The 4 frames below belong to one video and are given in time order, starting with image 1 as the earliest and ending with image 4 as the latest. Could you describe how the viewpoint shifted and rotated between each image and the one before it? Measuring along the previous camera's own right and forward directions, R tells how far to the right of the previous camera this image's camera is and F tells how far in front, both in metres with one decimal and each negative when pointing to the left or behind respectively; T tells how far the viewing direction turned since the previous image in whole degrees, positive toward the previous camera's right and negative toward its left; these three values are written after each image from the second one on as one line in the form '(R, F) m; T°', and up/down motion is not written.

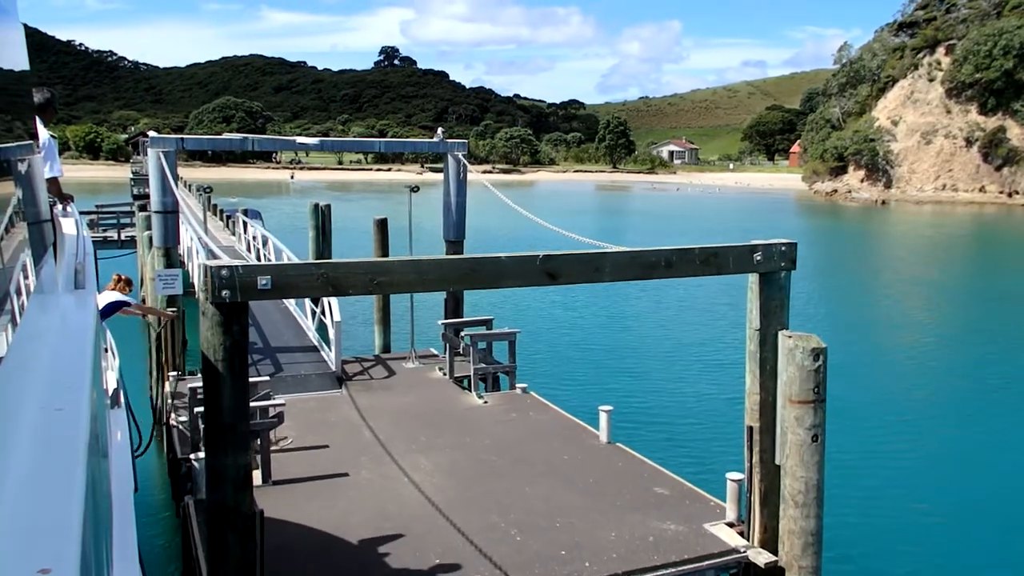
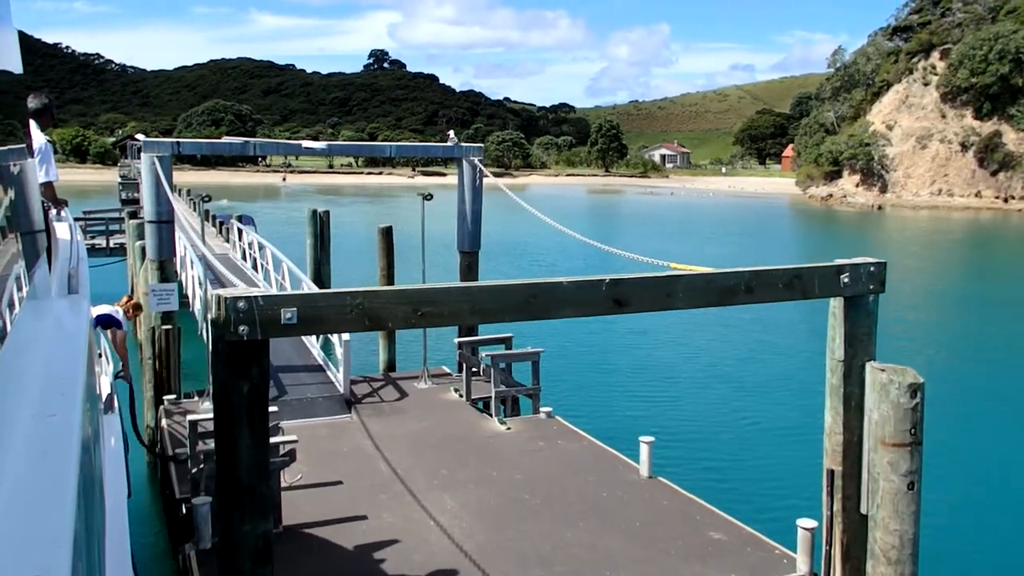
(-0.4, +0.8) m; +1°
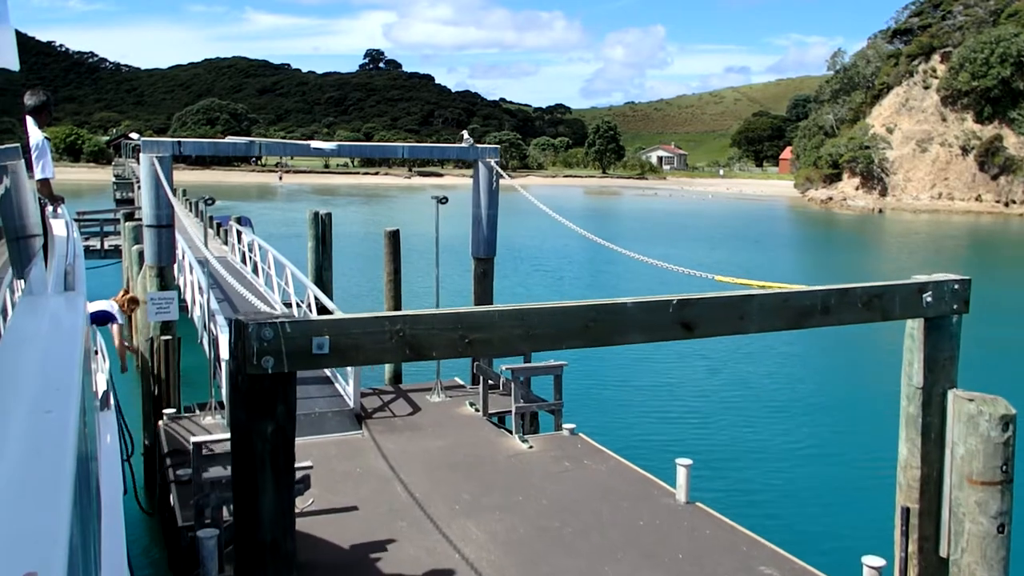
(-0.3, +0.6) m; 0°
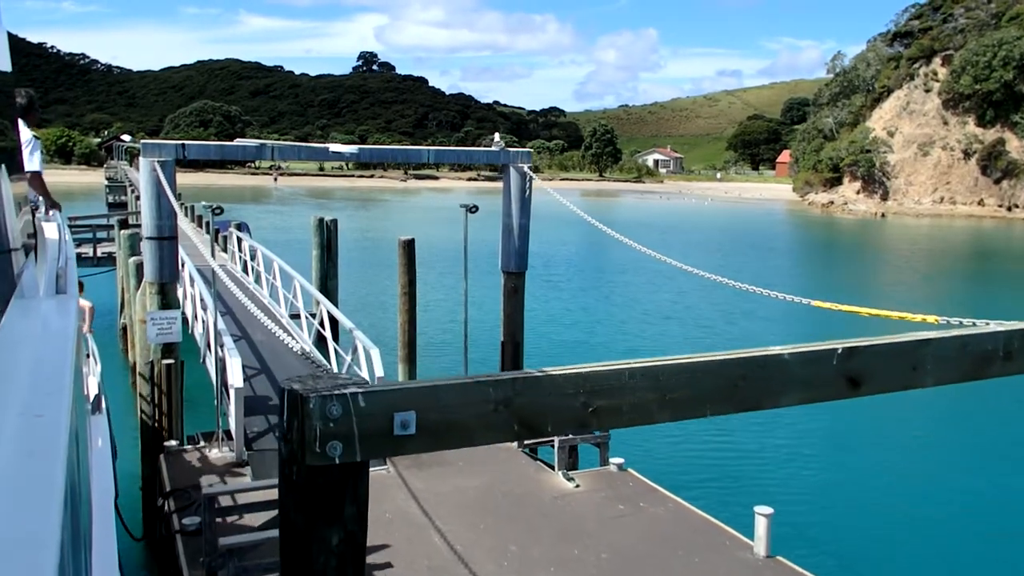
(-0.5, +0.9) m; 0°
